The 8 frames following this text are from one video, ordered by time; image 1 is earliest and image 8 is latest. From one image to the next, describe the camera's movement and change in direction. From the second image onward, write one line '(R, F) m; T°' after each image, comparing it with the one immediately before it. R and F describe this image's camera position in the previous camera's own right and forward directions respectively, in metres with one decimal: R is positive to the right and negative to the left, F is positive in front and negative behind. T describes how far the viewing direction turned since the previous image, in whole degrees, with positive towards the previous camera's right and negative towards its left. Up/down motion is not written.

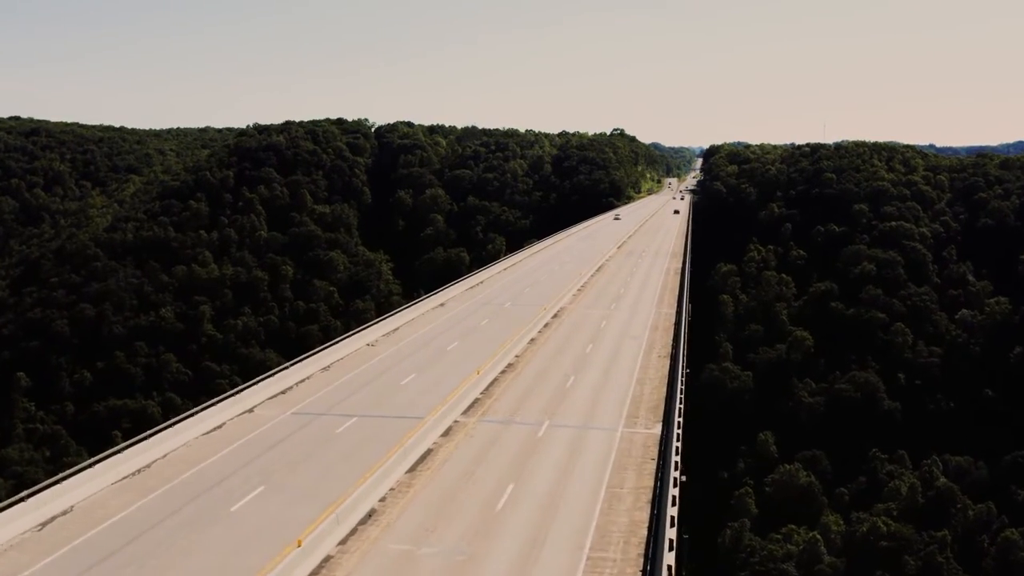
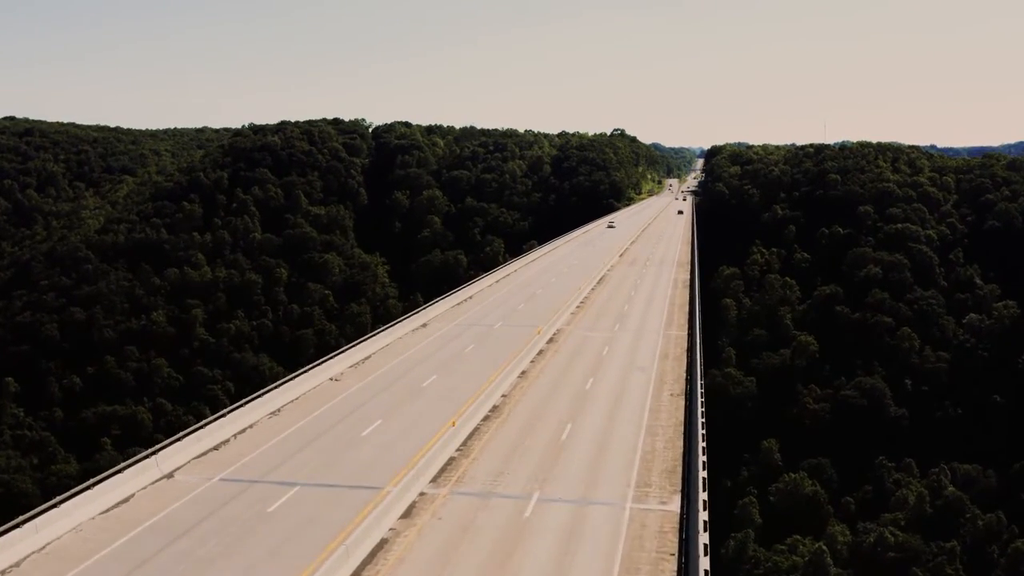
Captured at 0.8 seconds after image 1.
(+0.1, +1.0) m; 0°
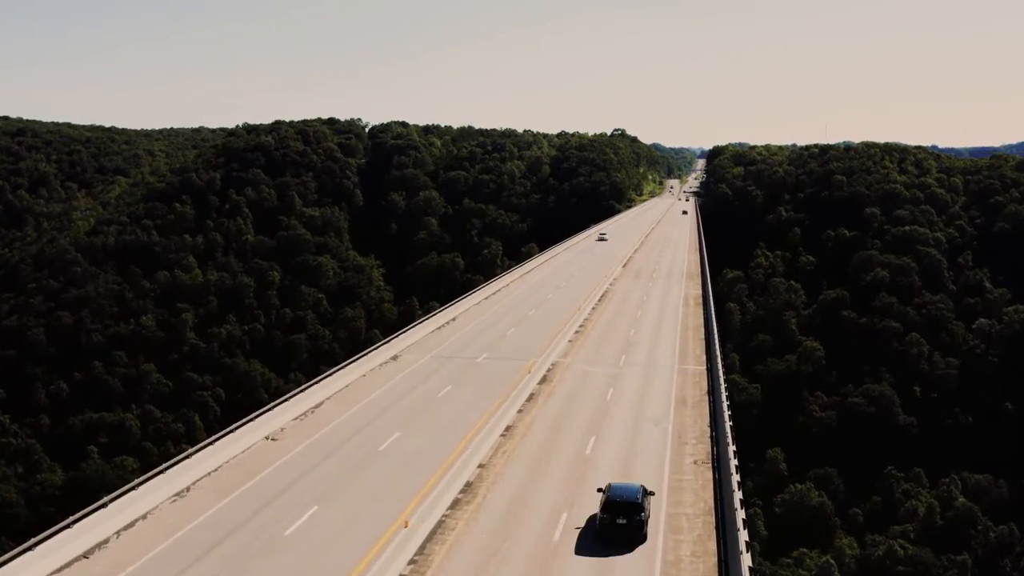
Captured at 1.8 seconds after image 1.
(+0.1, +1.2) m; 0°
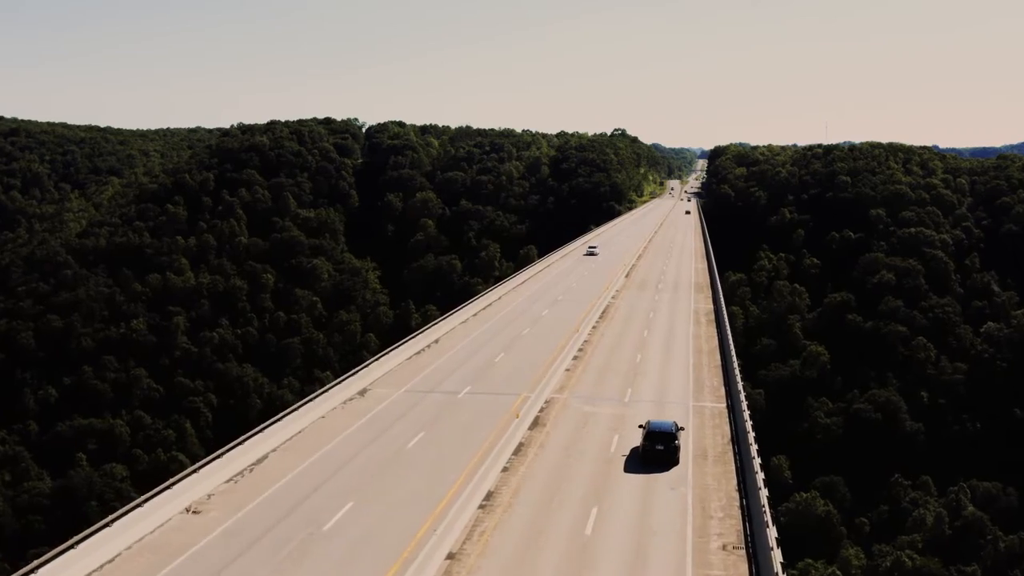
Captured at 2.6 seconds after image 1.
(+0.1, +1.0) m; 0°
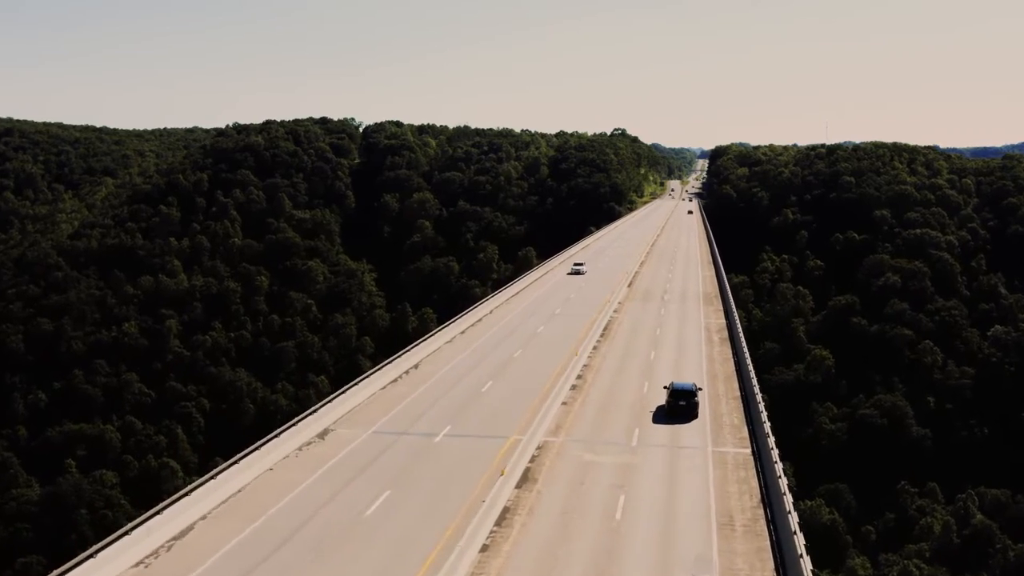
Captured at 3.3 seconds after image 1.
(+0.1, +0.9) m; 0°
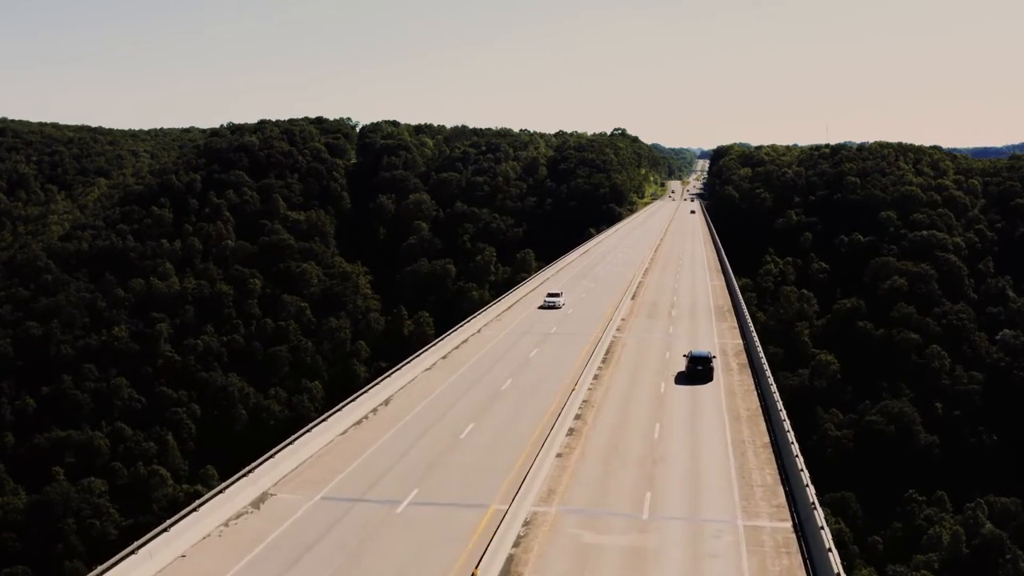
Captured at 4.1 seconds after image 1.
(+0.1, +1.0) m; 0°
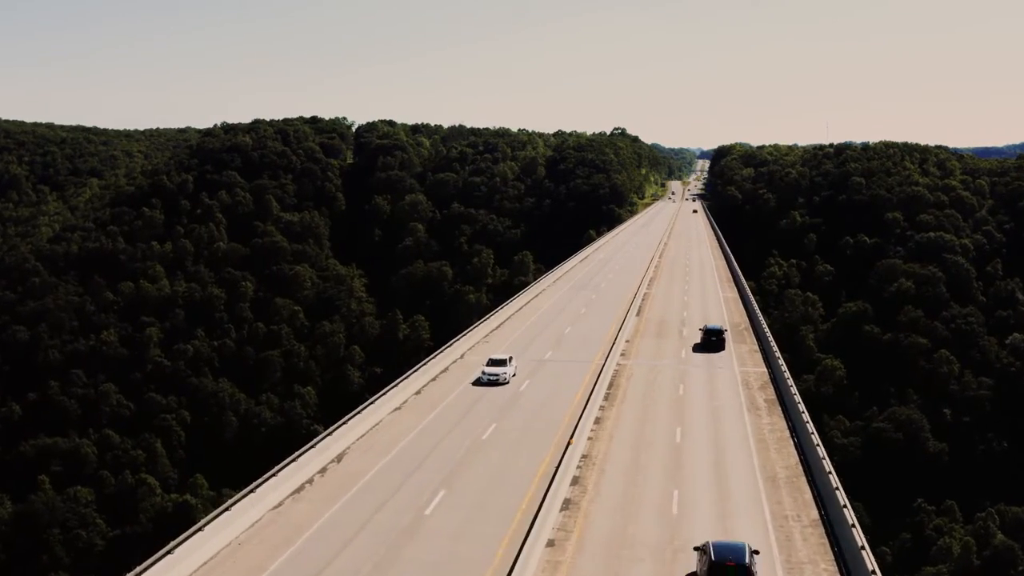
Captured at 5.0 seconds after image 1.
(+0.1, +1.1) m; 0°
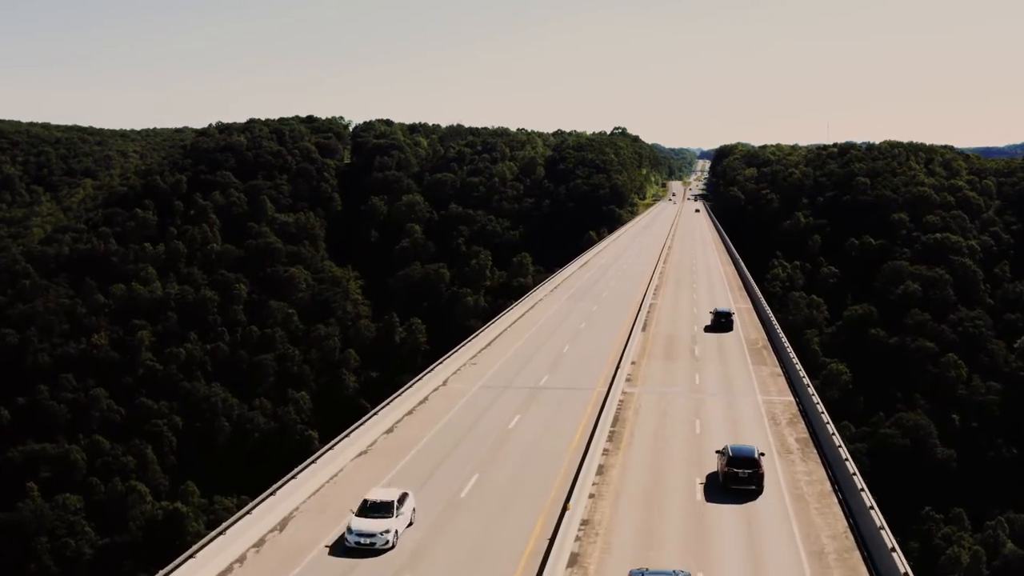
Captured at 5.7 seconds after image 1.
(+0.1, +0.9) m; 0°
